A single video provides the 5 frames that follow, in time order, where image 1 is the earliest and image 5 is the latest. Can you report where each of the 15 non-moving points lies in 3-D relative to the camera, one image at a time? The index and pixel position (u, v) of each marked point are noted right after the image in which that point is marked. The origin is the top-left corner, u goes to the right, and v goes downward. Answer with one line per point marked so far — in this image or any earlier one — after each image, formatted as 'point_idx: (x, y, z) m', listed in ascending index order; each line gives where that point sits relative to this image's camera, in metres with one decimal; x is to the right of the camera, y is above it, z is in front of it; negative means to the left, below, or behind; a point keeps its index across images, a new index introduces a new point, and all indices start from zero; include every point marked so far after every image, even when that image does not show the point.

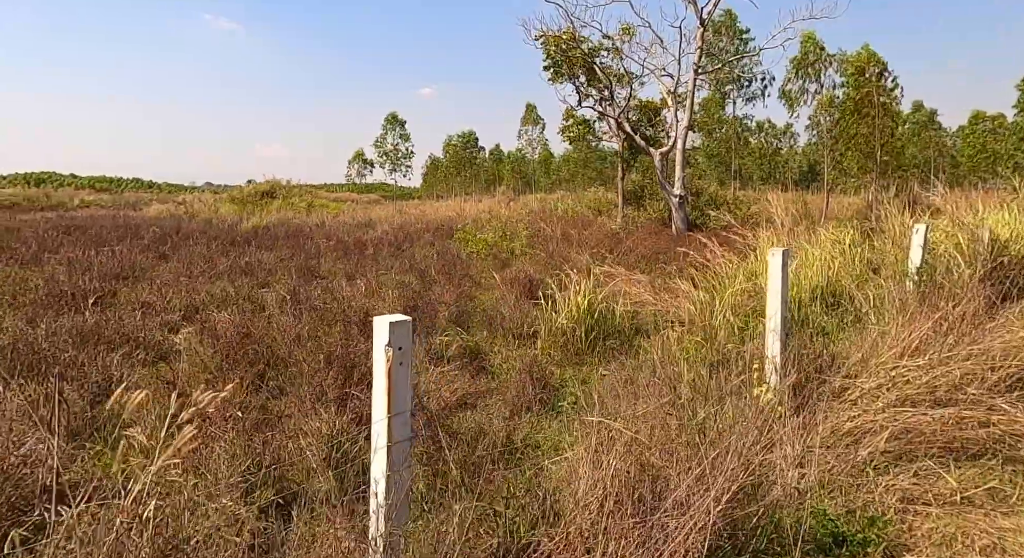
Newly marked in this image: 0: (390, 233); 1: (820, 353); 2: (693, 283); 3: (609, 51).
0: (-3.1, +1.2, +18.6) m
1: (+1.8, -0.5, +4.3) m
2: (+1.7, 0.0, +6.8) m
3: (+2.2, +5.1, +16.2) m
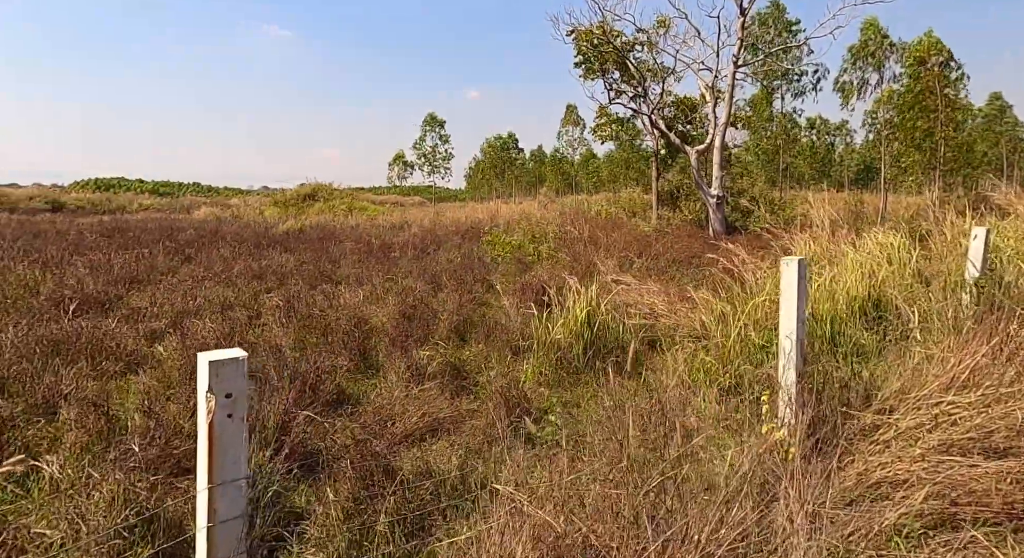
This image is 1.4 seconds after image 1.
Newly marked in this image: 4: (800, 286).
0: (-2.3, +1.1, +18.3) m
1: (+1.7, -0.5, +3.6) m
2: (+1.8, -0.1, +6.1) m
3: (+2.9, +5.0, +15.5) m
4: (+1.3, 0.0, +3.2) m
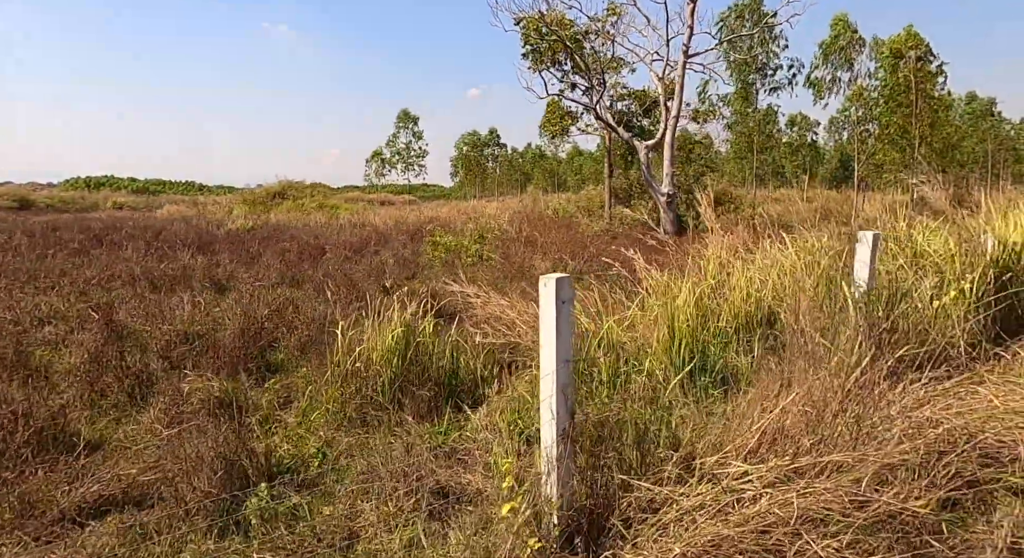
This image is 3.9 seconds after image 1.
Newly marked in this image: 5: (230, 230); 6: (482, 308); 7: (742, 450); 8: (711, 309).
0: (-3.5, +1.1, +17.4) m
1: (+0.6, -0.6, +2.8) m
2: (+0.6, -0.2, +5.3) m
3: (+1.8, +5.0, +14.7) m
4: (+0.2, -0.1, +2.4) m
5: (-7.7, +1.3, +19.3) m
6: (-0.2, -0.2, +5.2) m
7: (+0.8, -0.6, +2.5) m
8: (+1.2, -0.2, +4.4) m
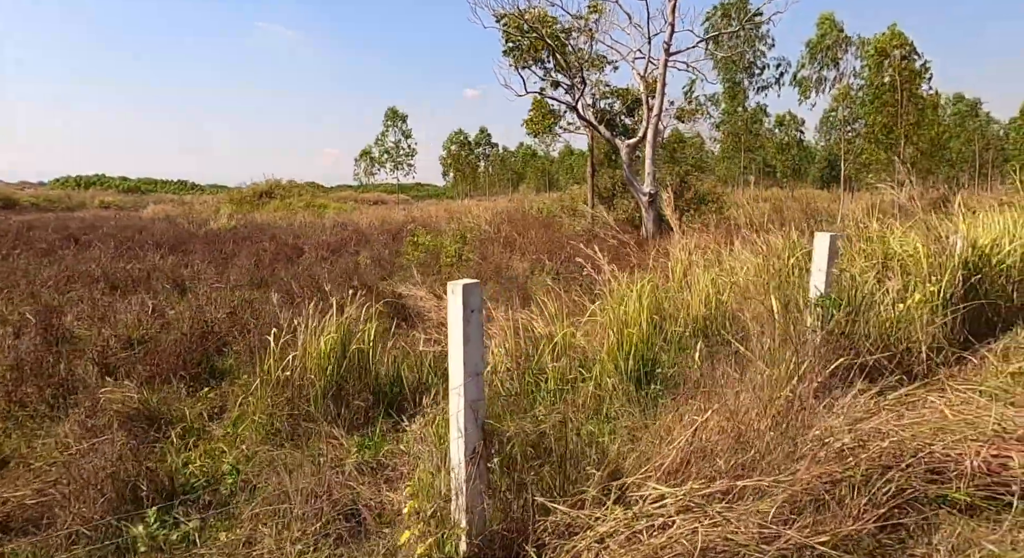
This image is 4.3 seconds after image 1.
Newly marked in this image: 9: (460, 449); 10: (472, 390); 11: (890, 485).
0: (-3.9, +1.1, +17.2) m
1: (+0.3, -0.6, +2.6) m
2: (+0.3, -0.2, +5.1) m
3: (+1.4, +5.0, +14.5) m
4: (-0.1, -0.1, +2.2) m
5: (-8.1, +1.3, +19.1) m
6: (-0.5, -0.2, +5.0) m
7: (+0.5, -0.6, +2.3) m
8: (+0.9, -0.2, +4.2) m
9: (-0.2, -0.5, +2.2) m
10: (-0.1, -0.3, +2.2) m
11: (+1.3, -0.7, +2.5) m
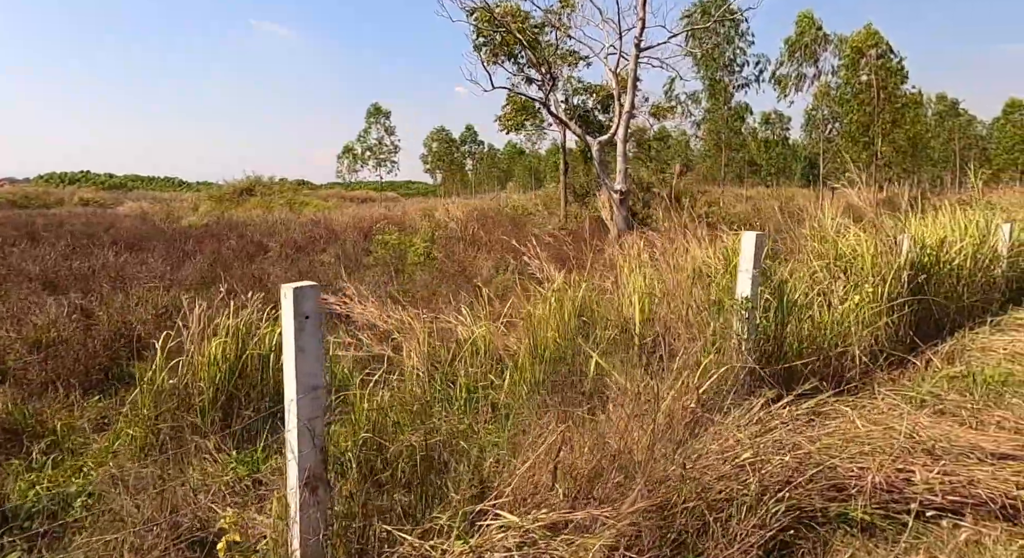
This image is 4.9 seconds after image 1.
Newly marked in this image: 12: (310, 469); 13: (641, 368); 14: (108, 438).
0: (-4.5, +1.1, +16.9) m
1: (-0.2, -0.6, +2.4) m
2: (-0.2, -0.2, +4.9) m
3: (+0.8, +5.0, +14.3) m
4: (-0.6, -0.1, +2.0) m
5: (-8.7, +1.4, +18.7) m
6: (-1.0, -0.2, +4.8) m
7: (+0.1, -0.6, +2.1) m
8: (+0.4, -0.2, +4.0) m
9: (-0.6, -0.5, +2.0) m
10: (-0.6, -0.3, +2.0) m
11: (+0.9, -0.7, +2.2) m
12: (-0.6, -0.5, +2.0) m
13: (+0.6, -0.4, +3.4) m
14: (-1.8, -0.7, +3.2) m
